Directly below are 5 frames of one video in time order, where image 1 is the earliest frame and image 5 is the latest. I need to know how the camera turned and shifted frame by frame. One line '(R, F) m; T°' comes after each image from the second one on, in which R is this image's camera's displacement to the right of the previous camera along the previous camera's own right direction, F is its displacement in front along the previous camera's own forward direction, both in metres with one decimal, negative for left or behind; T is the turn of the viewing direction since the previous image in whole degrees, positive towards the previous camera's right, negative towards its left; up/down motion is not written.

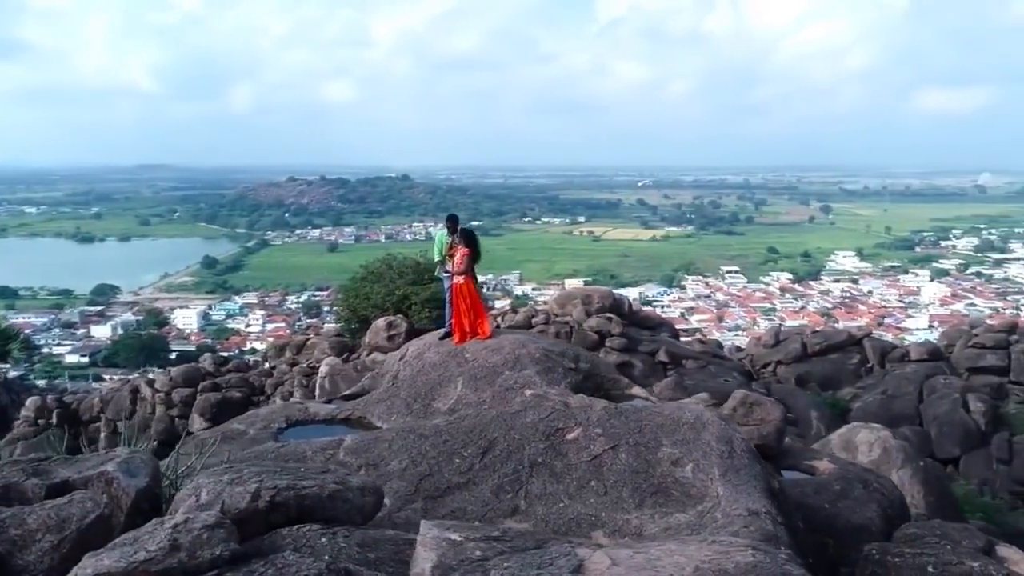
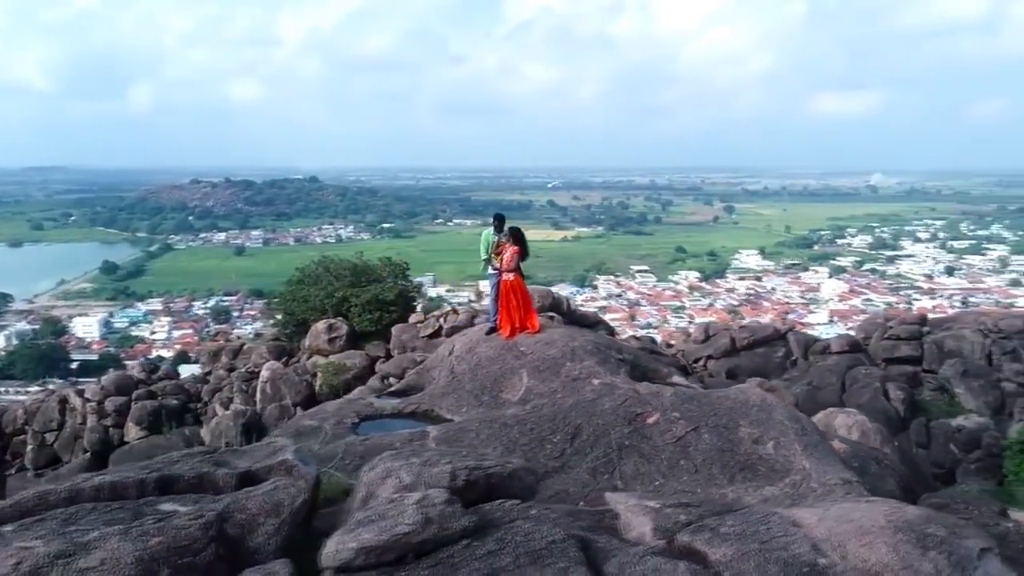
(-1.5, -0.4) m; +6°
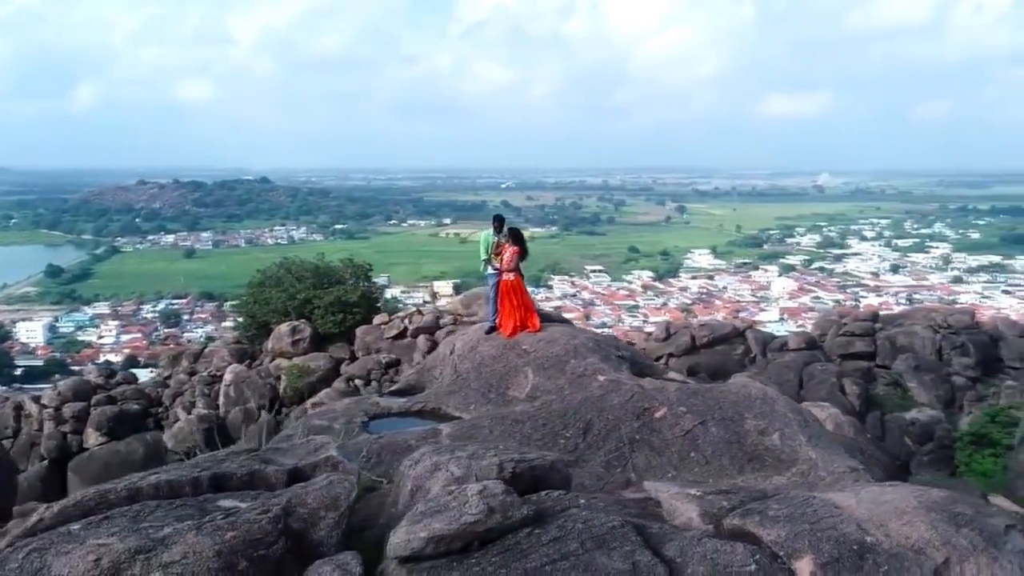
(-0.5, -0.2) m; +3°
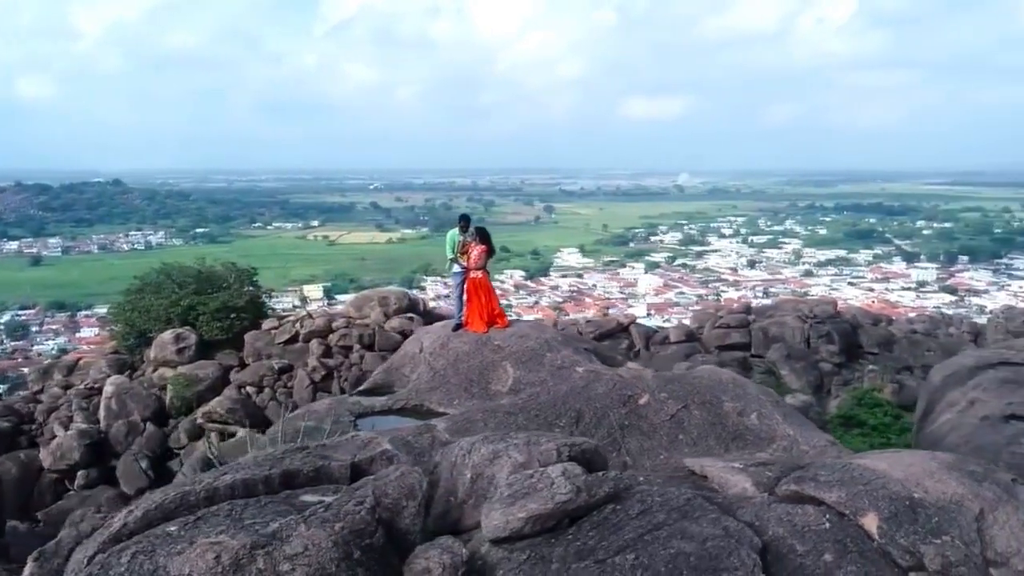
(-1.1, -0.2) m; +8°
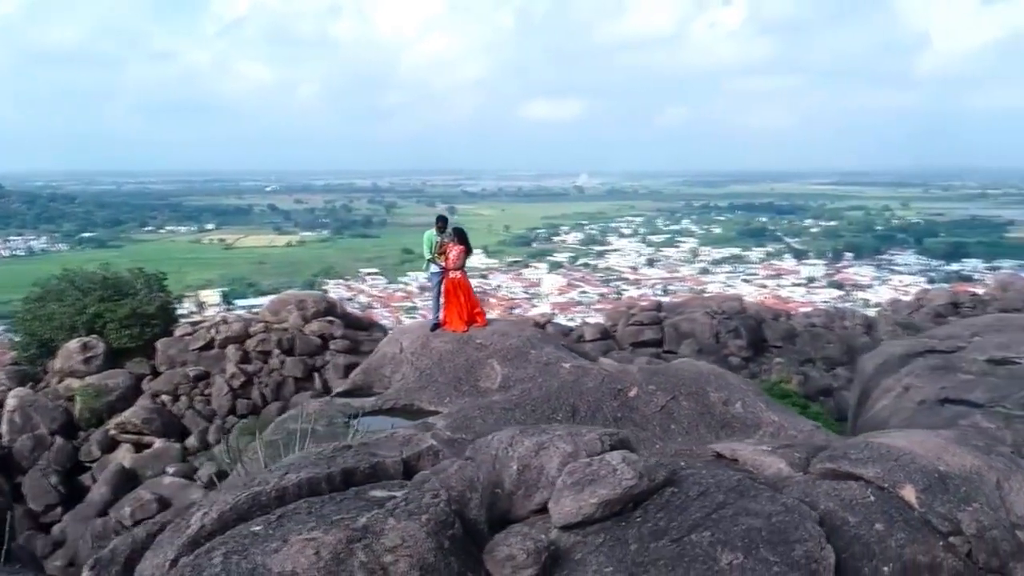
(-0.9, -0.1) m; +6°
